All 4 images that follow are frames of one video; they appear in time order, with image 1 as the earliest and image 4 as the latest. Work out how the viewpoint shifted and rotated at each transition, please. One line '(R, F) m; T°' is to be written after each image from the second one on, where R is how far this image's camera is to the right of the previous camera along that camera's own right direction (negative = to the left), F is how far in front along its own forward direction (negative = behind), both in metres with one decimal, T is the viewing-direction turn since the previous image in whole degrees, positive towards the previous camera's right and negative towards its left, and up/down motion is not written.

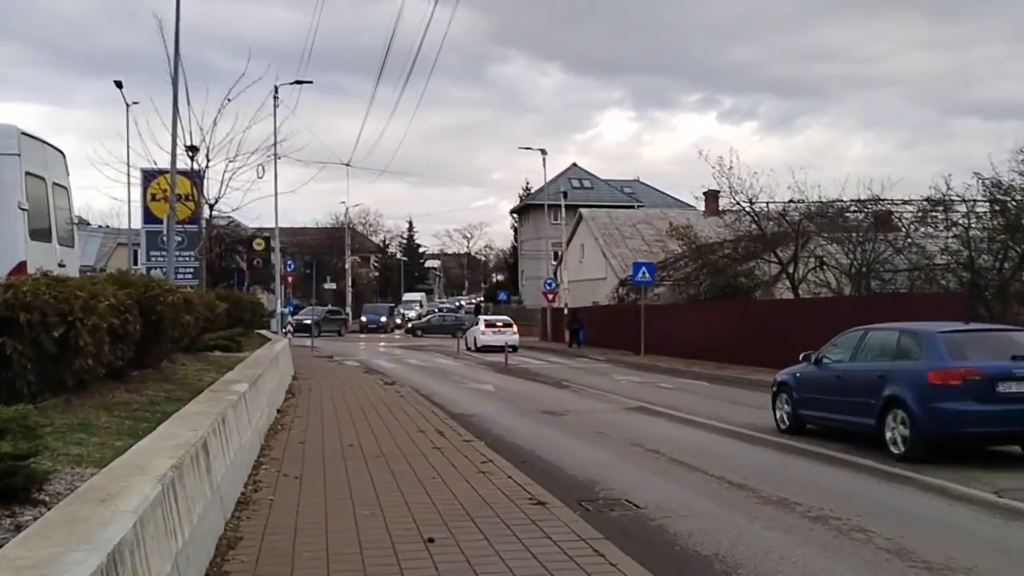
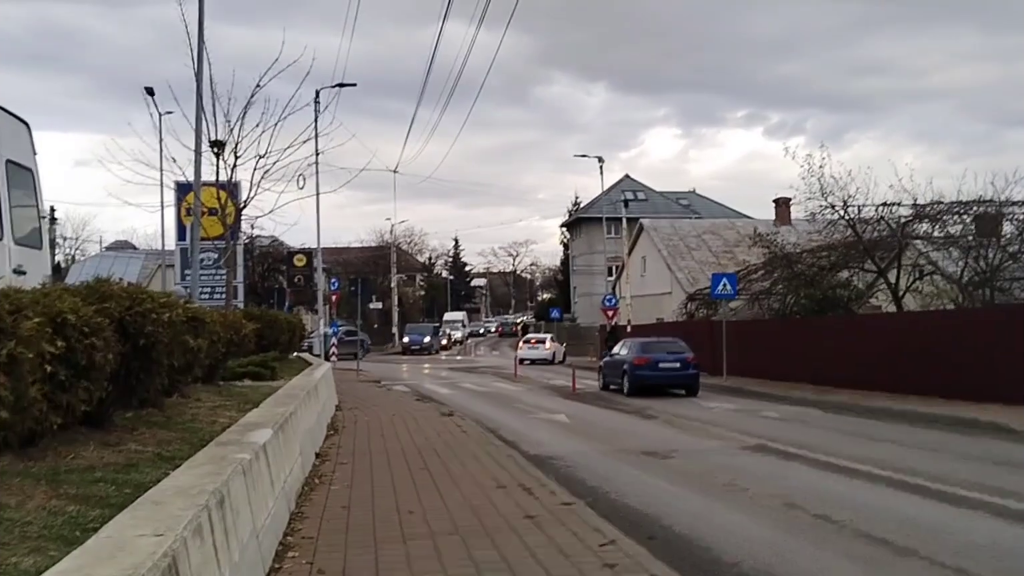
(-0.6, +3.3) m; -2°
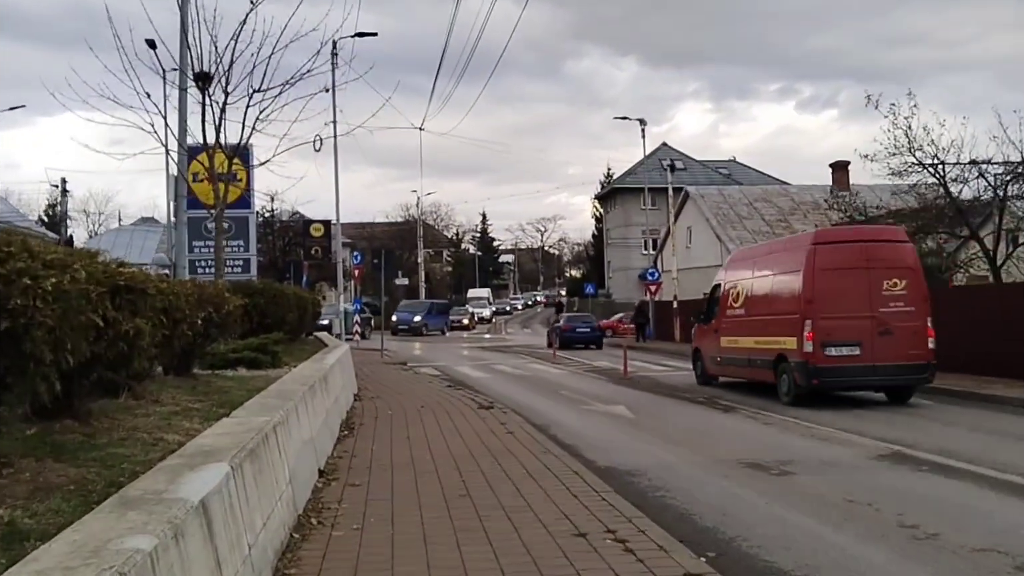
(-0.4, +3.6) m; -1°
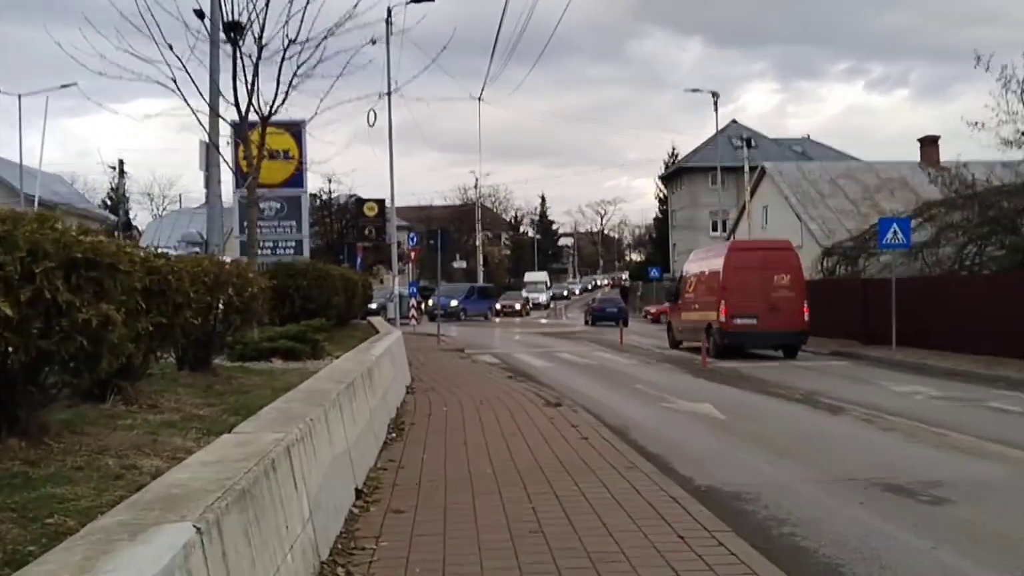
(-0.2, +2.1) m; -3°
